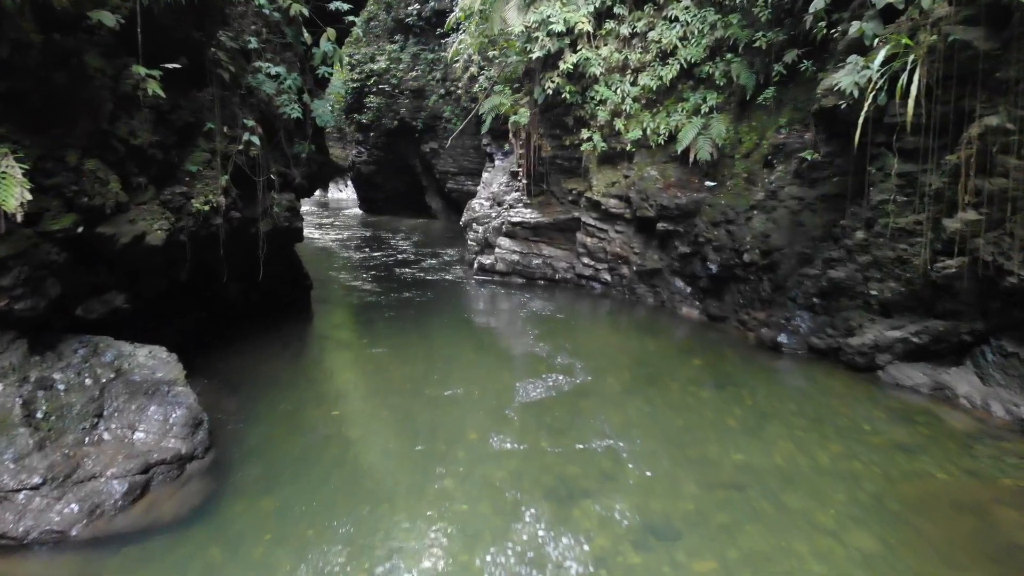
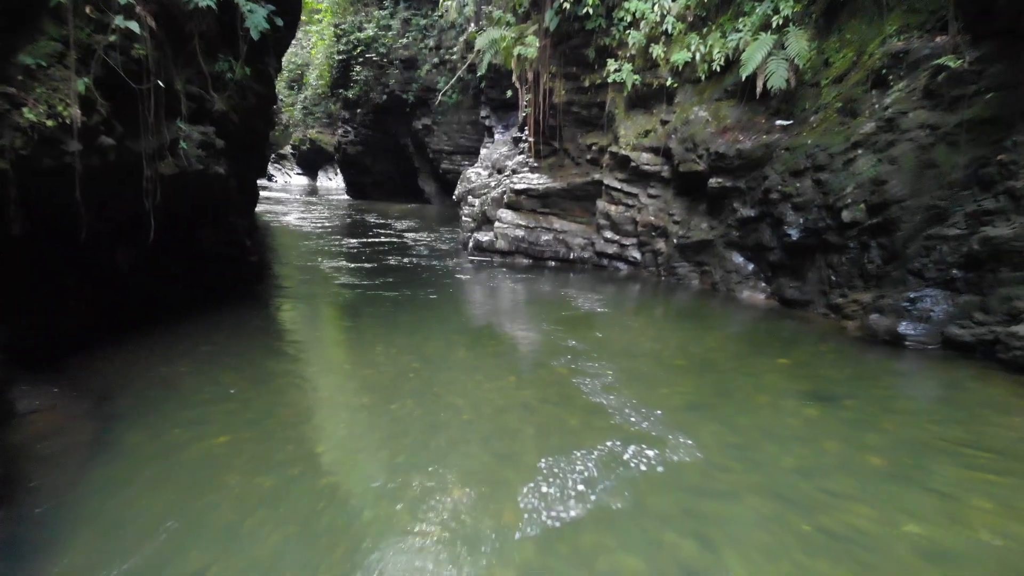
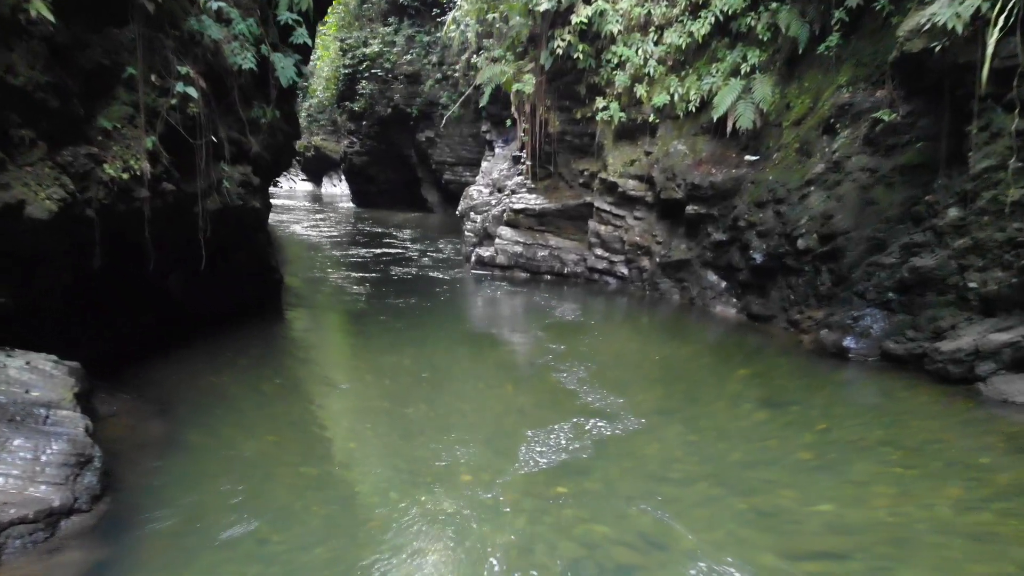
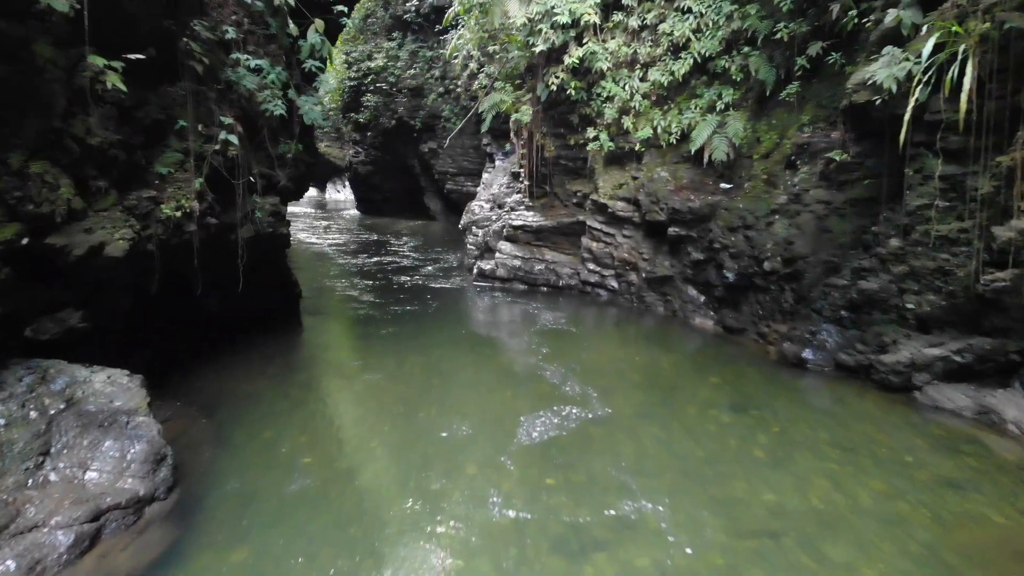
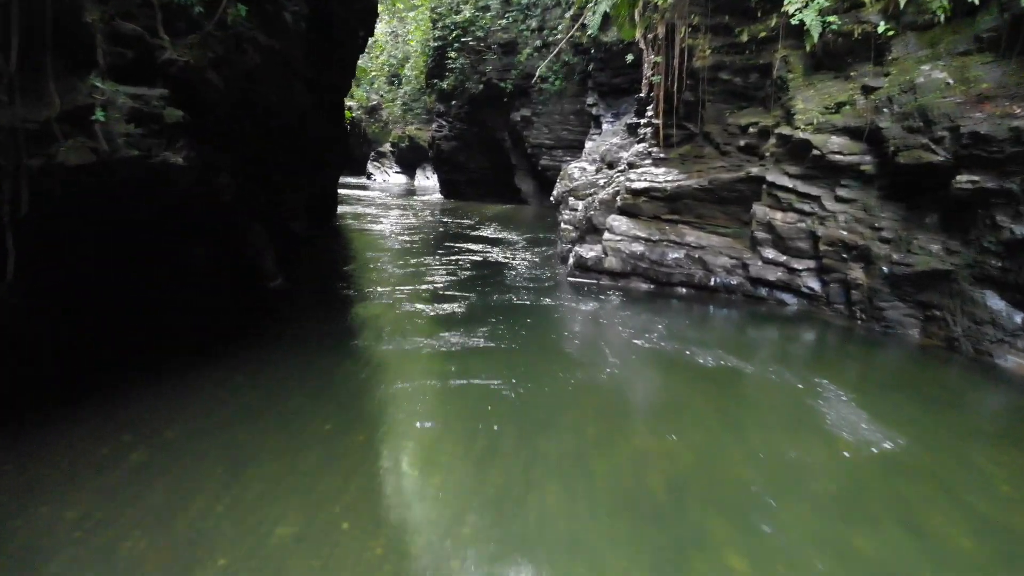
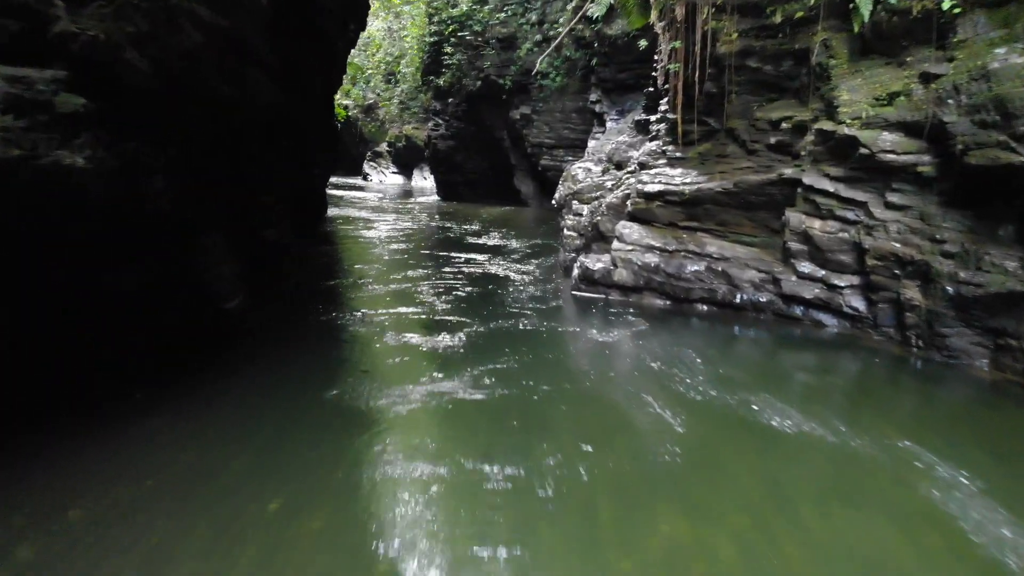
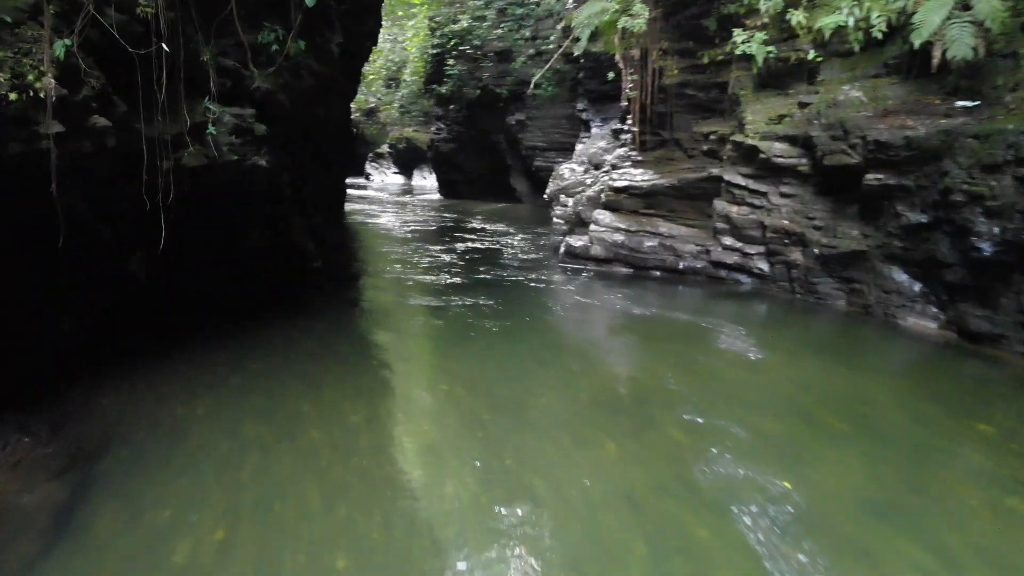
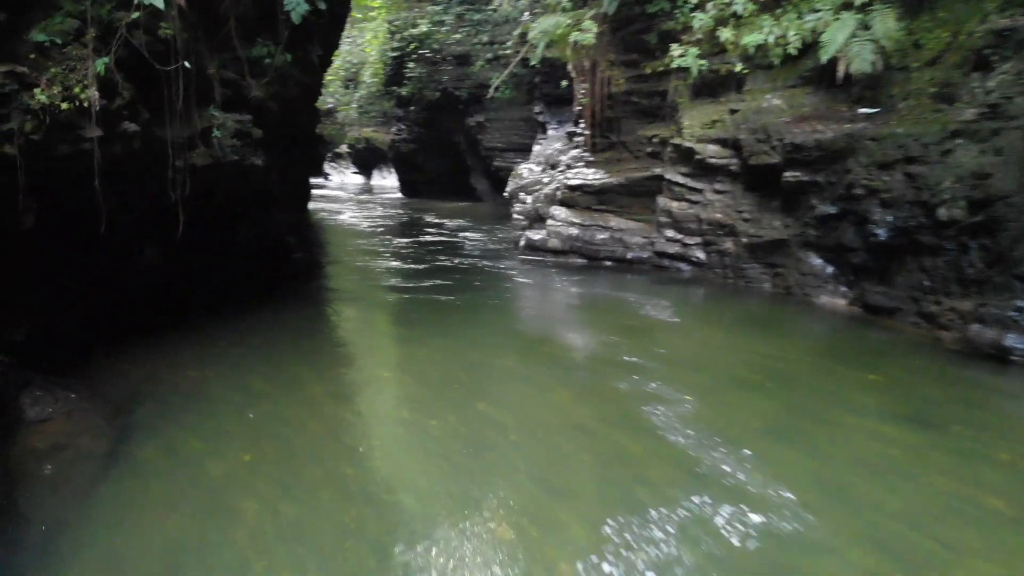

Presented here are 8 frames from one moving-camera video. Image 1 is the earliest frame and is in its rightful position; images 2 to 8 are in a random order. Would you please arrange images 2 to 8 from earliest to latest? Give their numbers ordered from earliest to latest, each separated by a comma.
4, 3, 2, 8, 7, 5, 6
